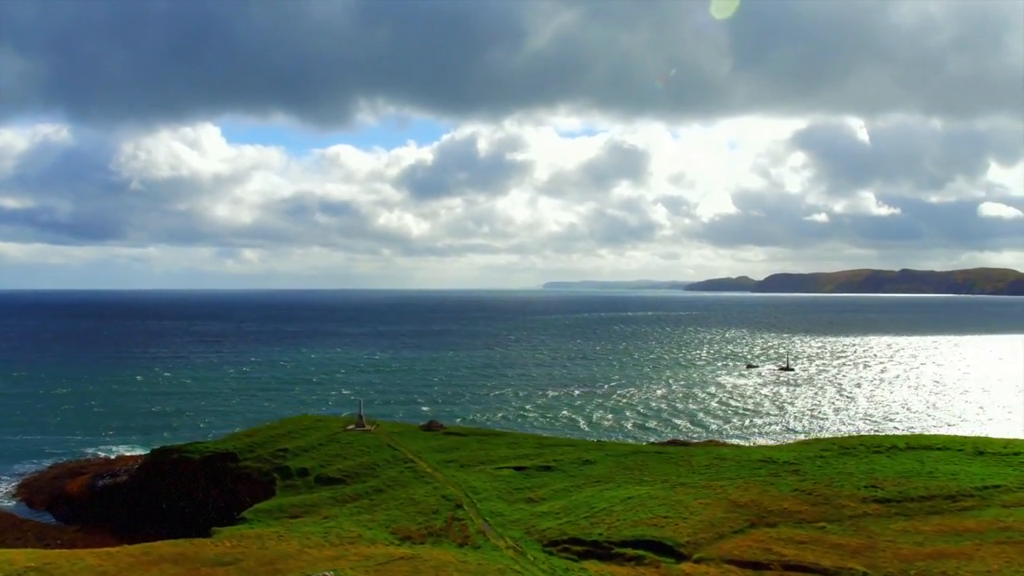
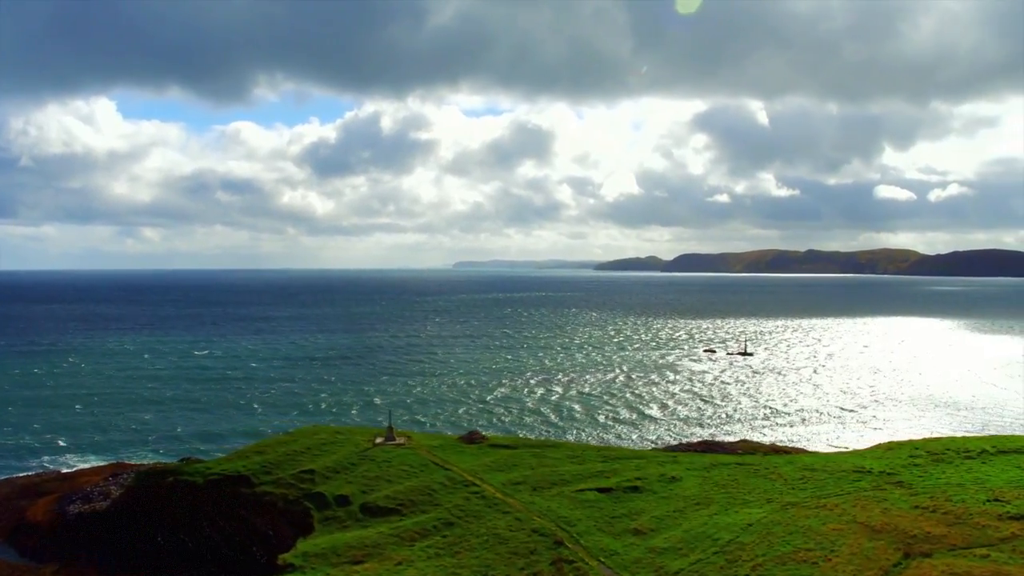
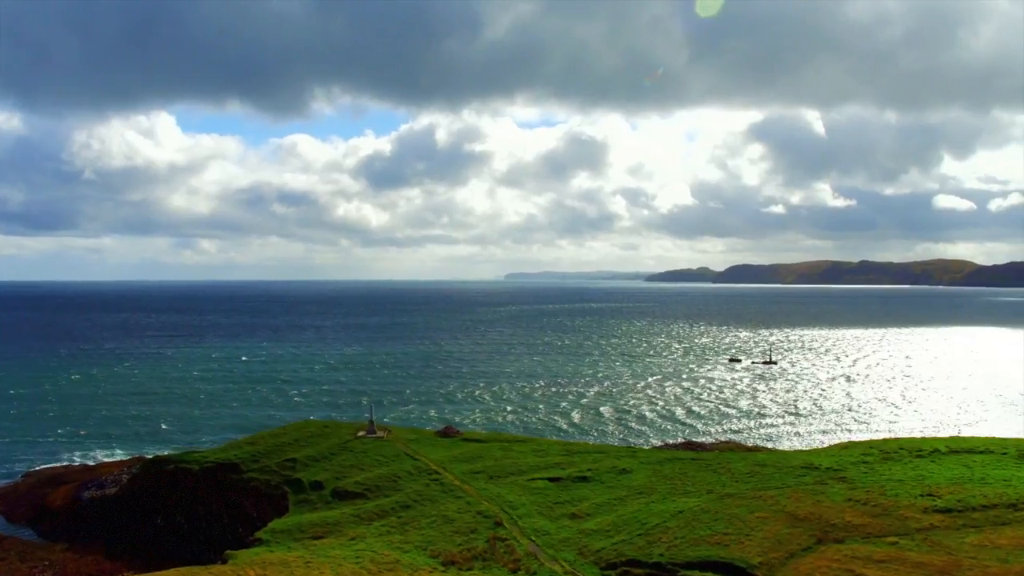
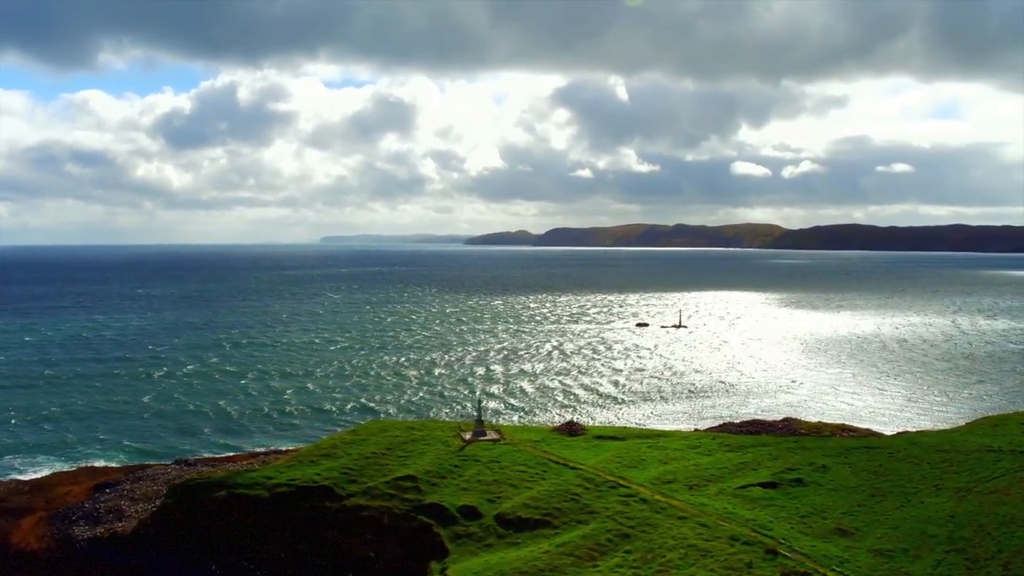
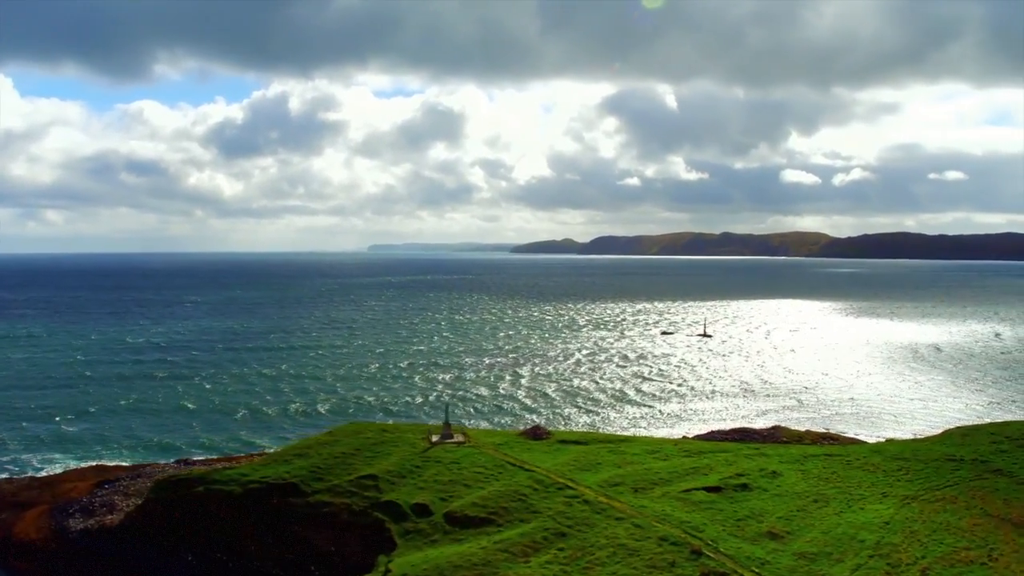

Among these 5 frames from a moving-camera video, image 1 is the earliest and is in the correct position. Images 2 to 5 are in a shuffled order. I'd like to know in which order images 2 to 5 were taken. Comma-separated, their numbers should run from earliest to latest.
3, 2, 5, 4
